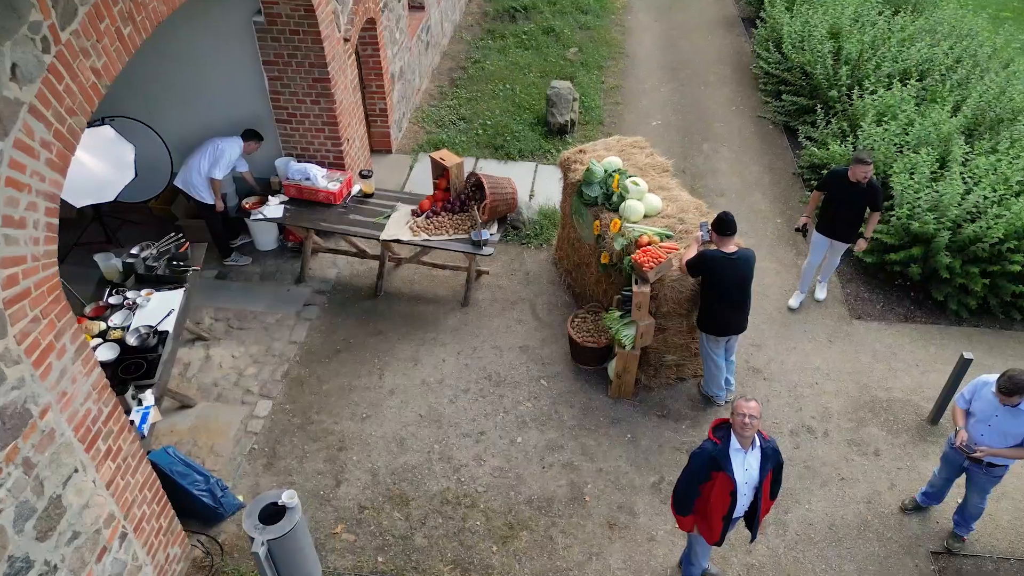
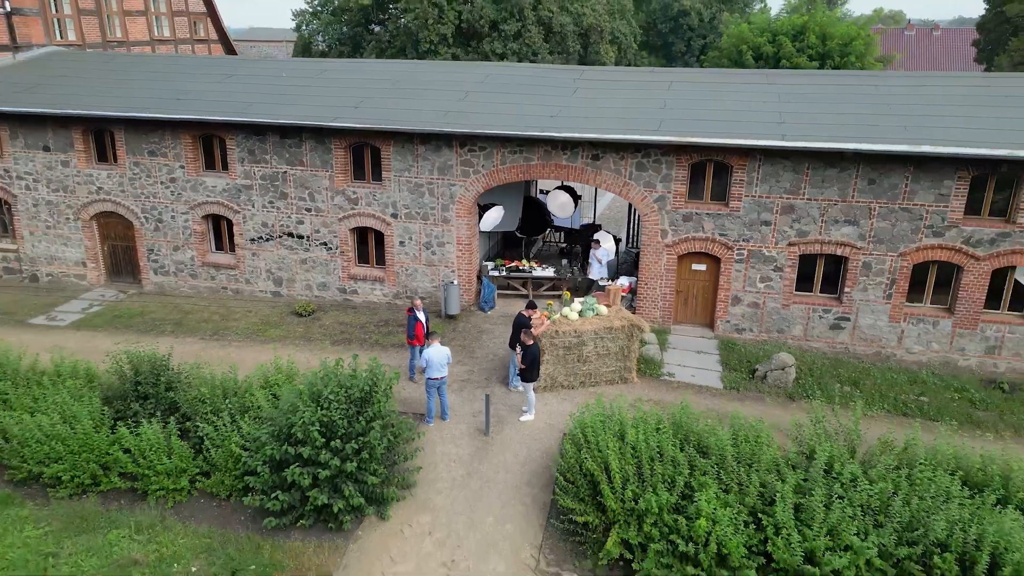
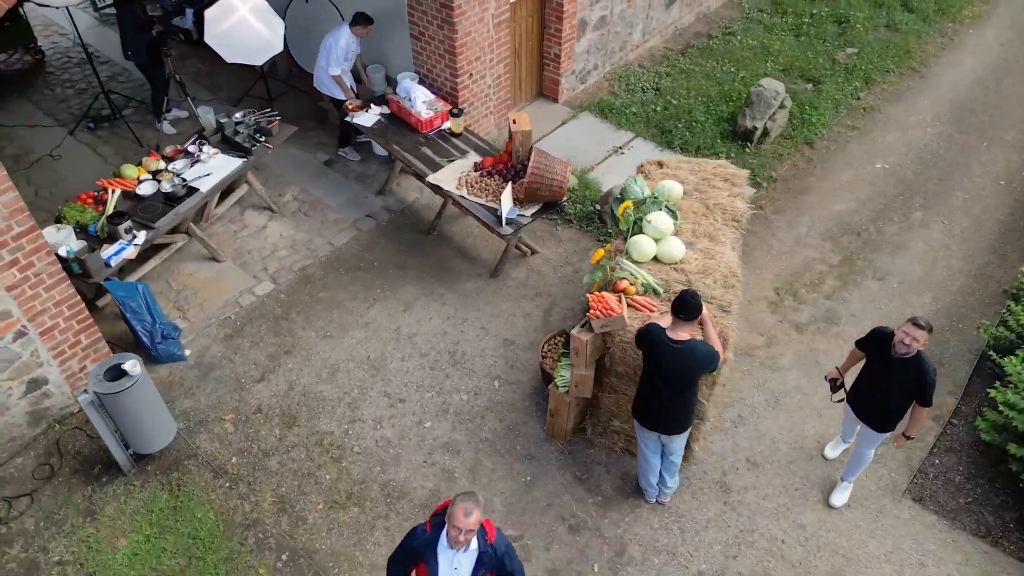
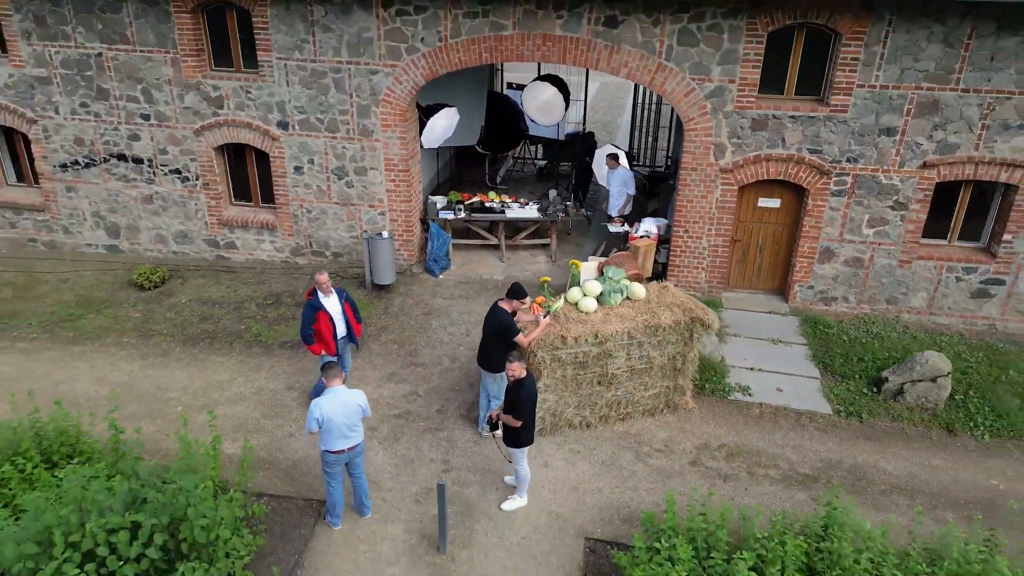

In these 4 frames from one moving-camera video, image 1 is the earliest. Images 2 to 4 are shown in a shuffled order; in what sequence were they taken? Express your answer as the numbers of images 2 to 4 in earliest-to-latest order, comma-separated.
3, 4, 2
